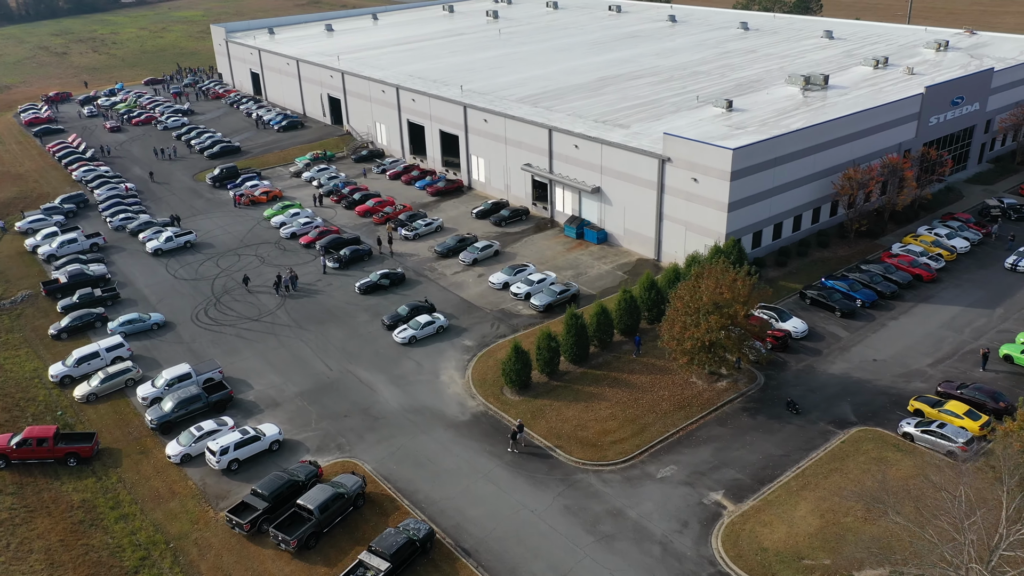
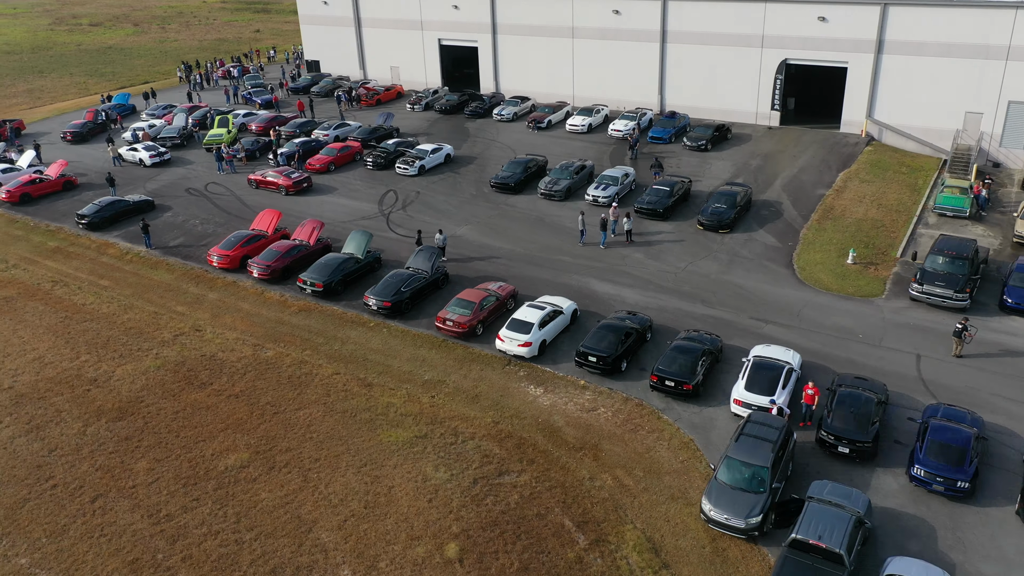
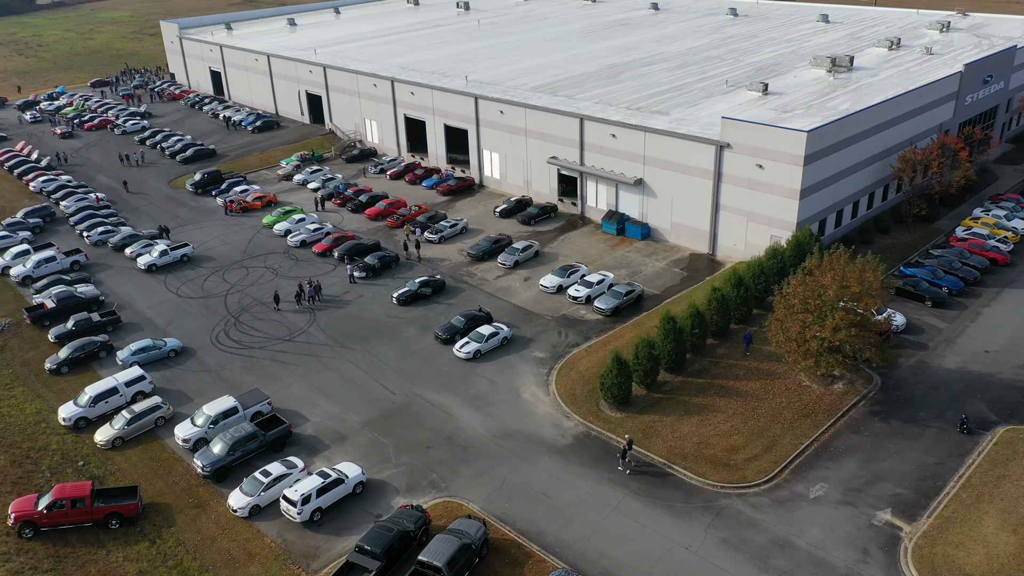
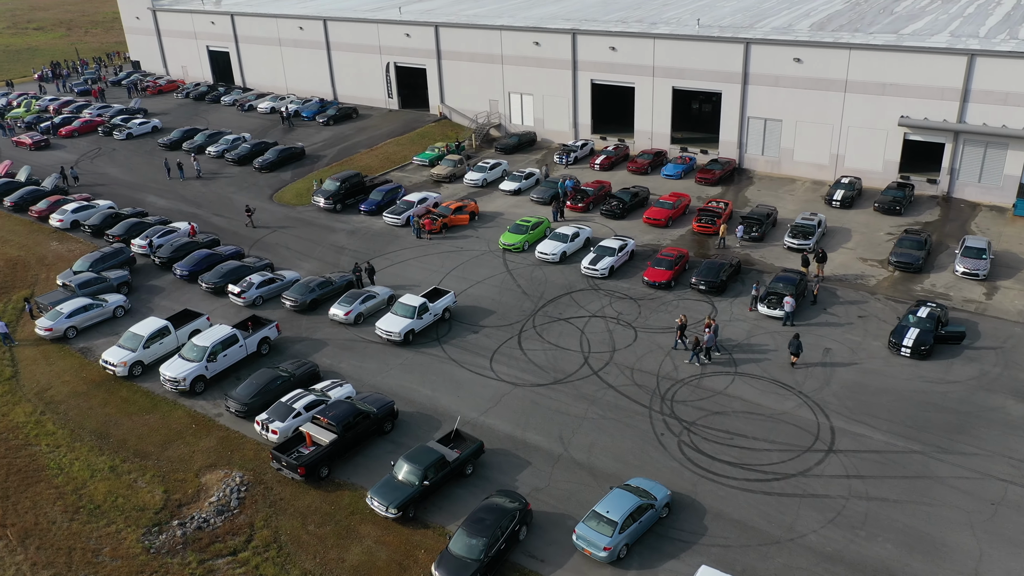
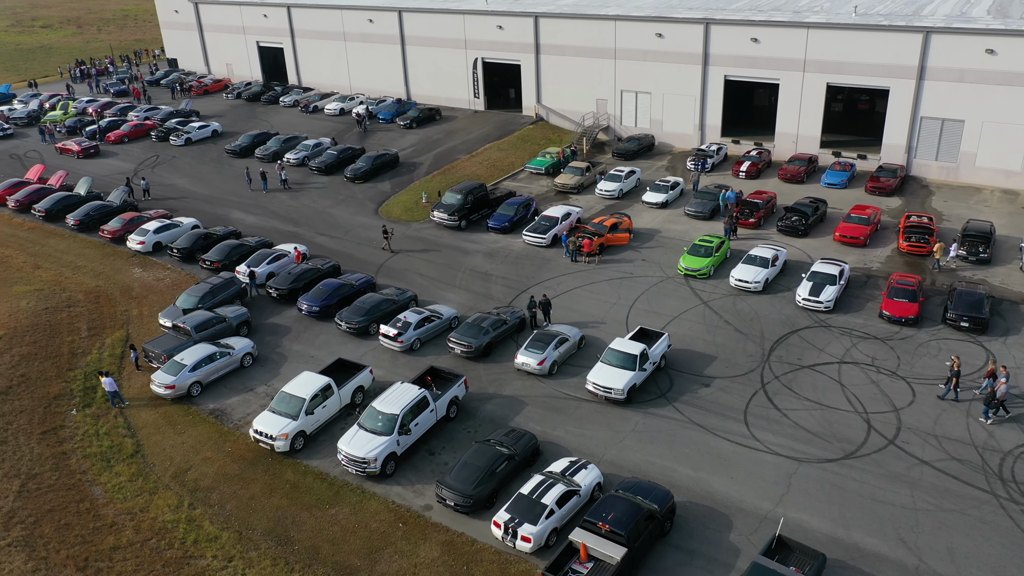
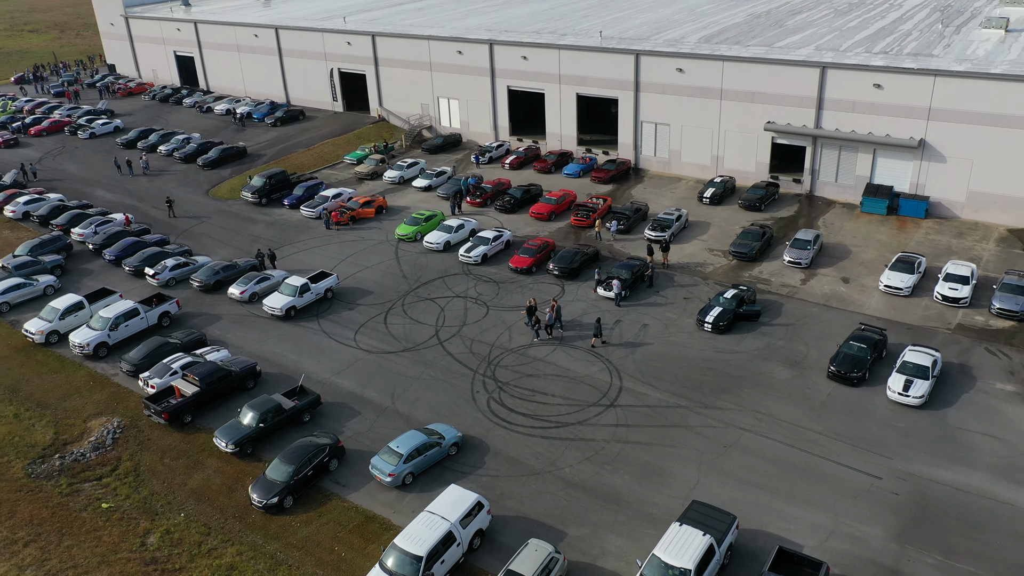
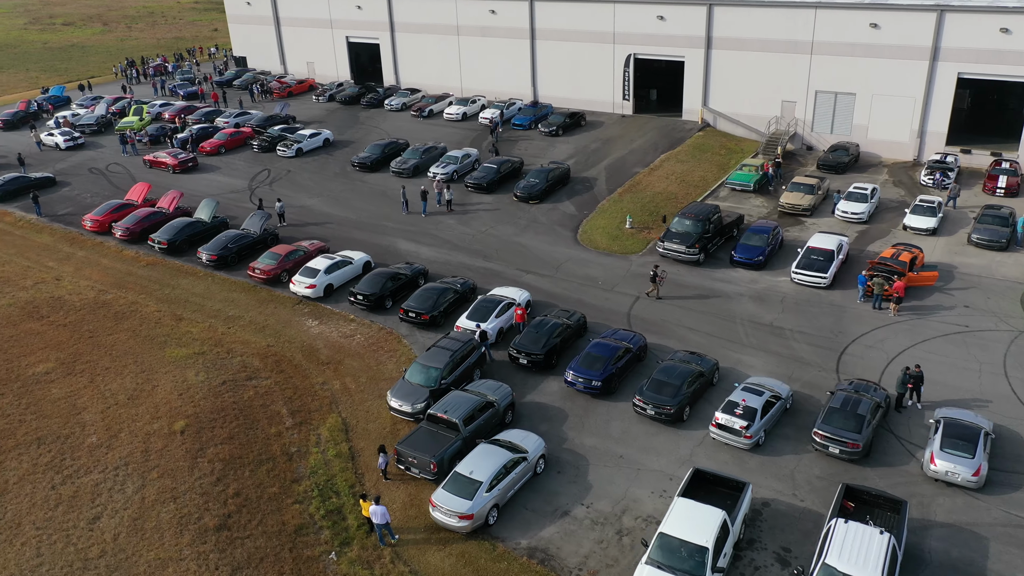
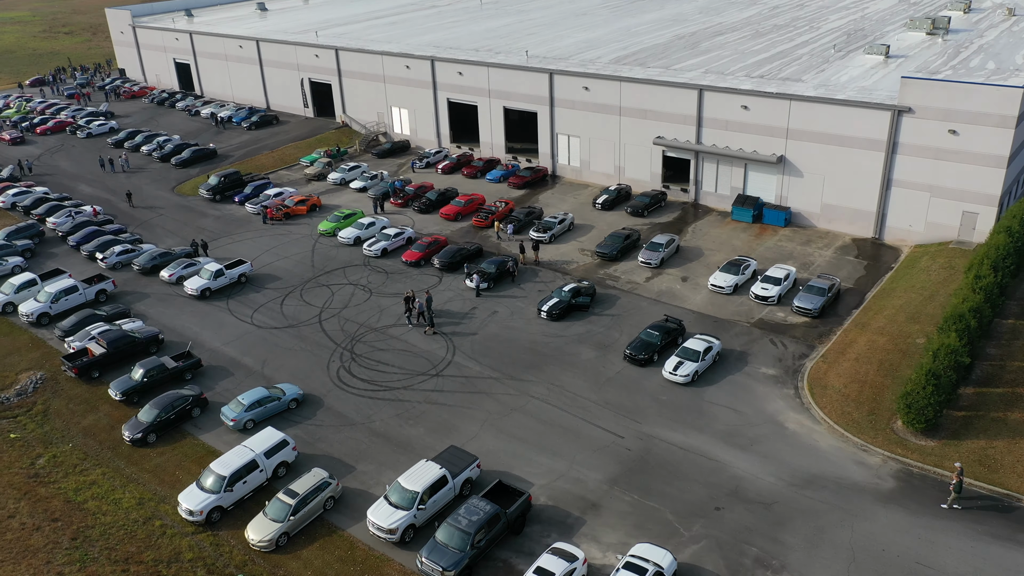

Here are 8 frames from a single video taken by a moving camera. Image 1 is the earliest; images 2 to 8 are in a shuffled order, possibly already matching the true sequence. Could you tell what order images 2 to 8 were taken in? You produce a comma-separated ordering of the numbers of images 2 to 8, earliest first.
3, 8, 6, 4, 5, 7, 2
